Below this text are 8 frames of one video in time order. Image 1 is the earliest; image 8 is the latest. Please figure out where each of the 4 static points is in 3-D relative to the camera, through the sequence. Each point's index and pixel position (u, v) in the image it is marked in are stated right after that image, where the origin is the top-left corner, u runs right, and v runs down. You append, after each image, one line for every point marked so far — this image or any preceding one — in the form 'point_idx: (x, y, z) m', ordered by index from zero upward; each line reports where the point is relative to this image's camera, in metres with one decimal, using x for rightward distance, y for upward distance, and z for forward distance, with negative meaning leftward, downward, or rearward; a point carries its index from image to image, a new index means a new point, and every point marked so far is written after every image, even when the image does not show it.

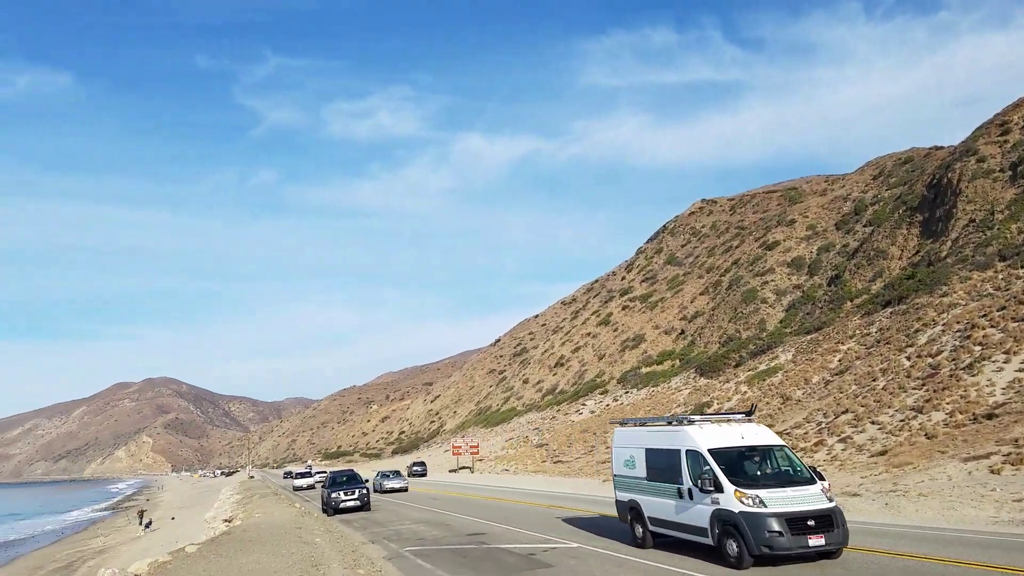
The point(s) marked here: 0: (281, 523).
0: (-6.1, -6.2, +19.6) m
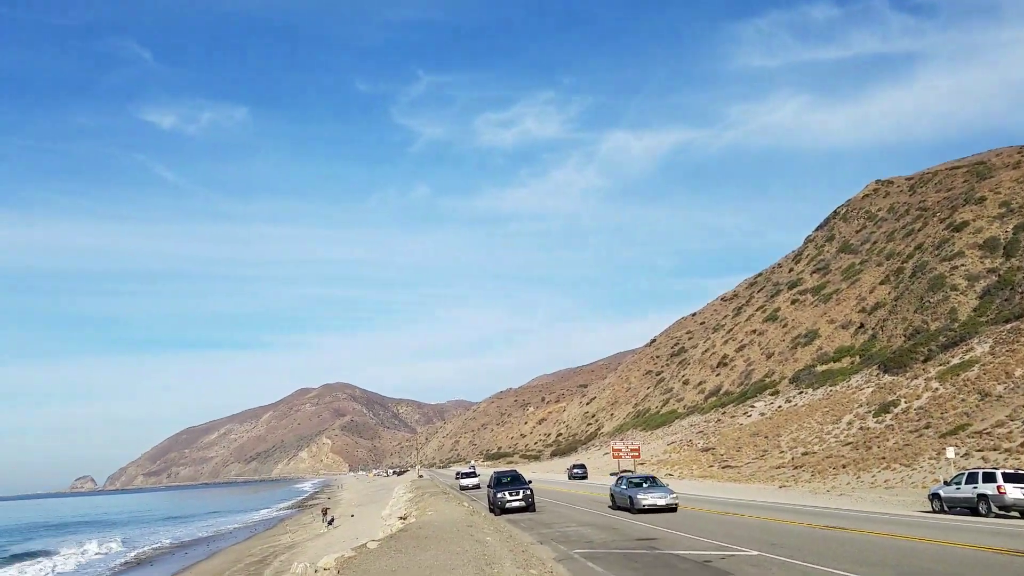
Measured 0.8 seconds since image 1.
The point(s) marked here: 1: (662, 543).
0: (-1.6, -6.4, +20.1) m
1: (+3.3, -5.6, +16.2) m
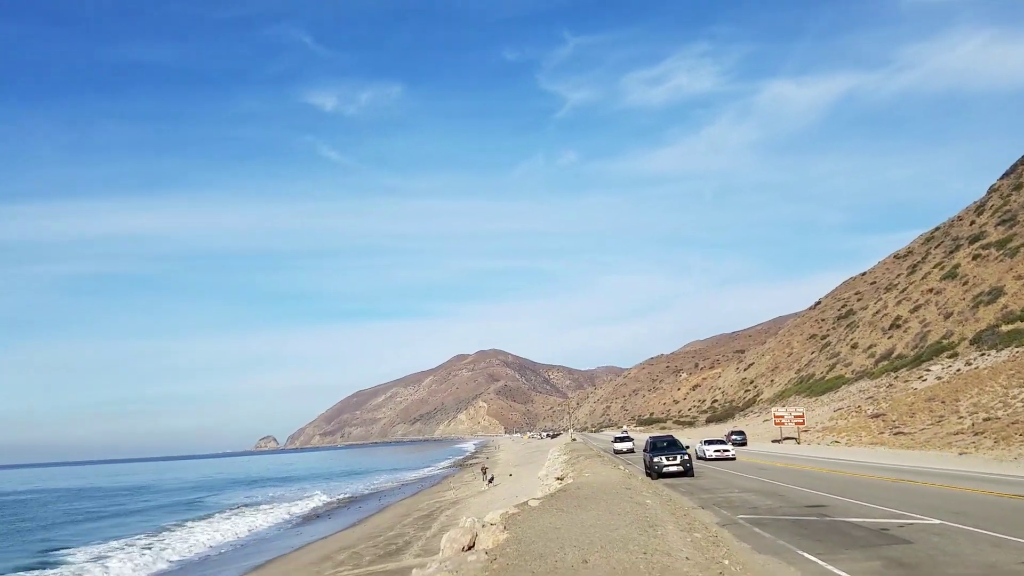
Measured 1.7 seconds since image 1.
0: (+2.8, -5.4, +20.6) m
1: (+6.8, -4.7, +15.7) m
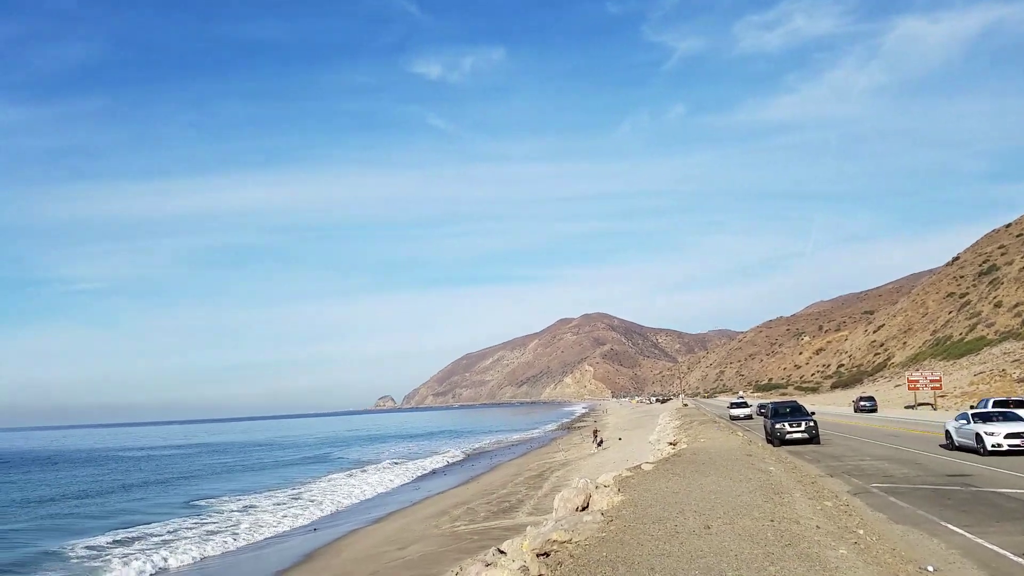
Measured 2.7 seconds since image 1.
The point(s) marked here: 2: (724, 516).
0: (+5.9, -4.3, +20.0) m
1: (+9.2, -3.8, +14.6) m
2: (+4.1, -4.3, +14.1) m
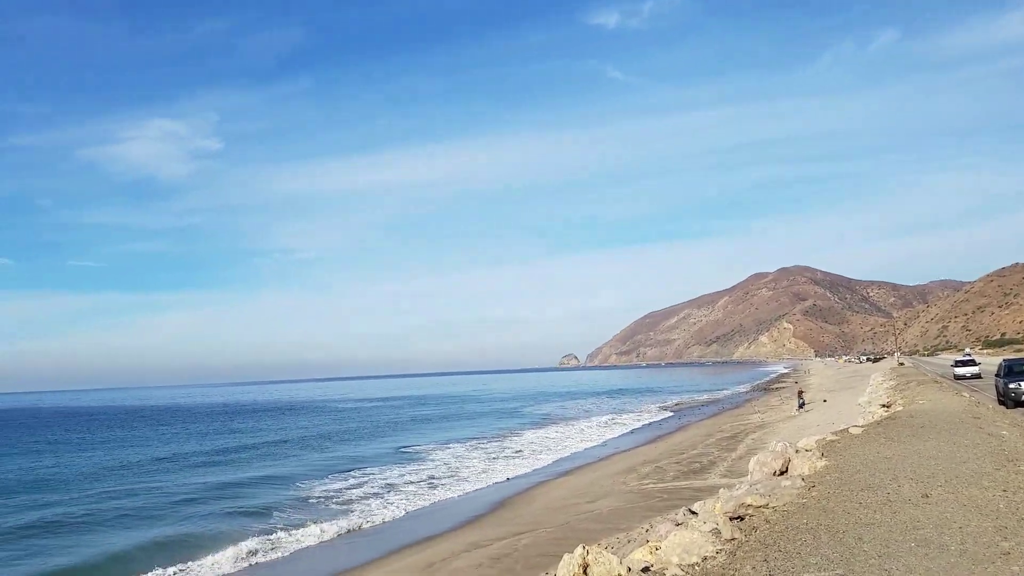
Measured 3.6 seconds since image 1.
0: (+10.6, -3.0, +17.8) m
1: (+12.5, -2.7, +11.8) m
2: (+7.4, -3.3, +12.5) m
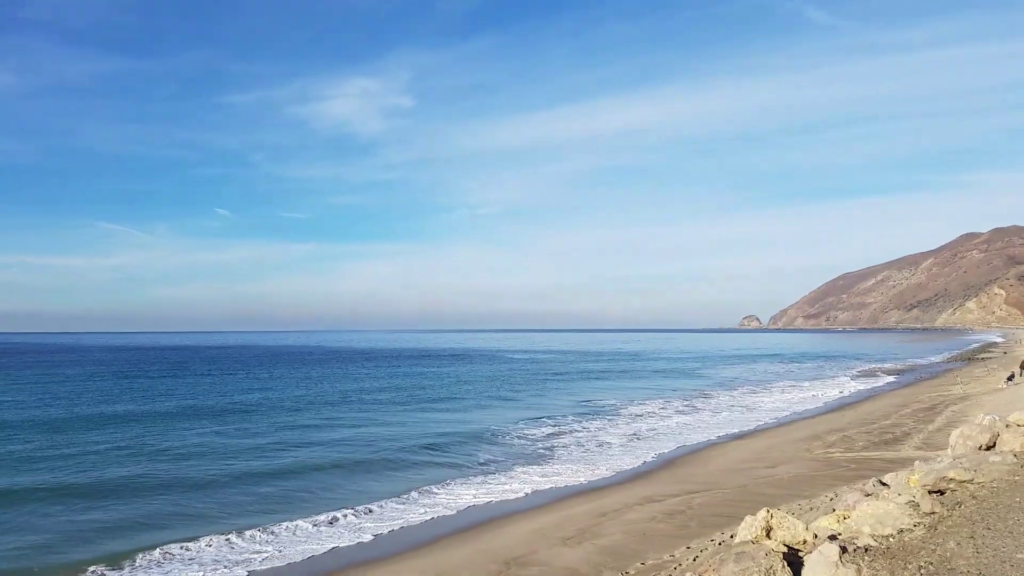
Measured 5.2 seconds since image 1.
0: (+14.6, -2.2, +15.5) m
1: (+15.2, -2.3, +9.2) m
2: (+10.4, -2.8, +11.1) m
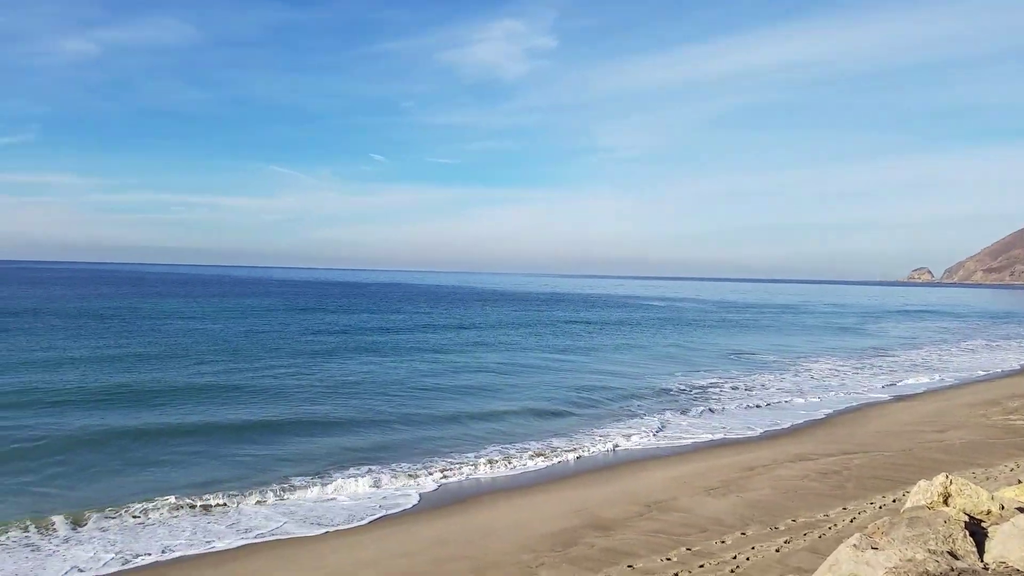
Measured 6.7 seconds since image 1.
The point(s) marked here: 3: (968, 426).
0: (+17.5, -1.6, +12.8) m
1: (+17.1, -2.1, +6.5) m
2: (+12.5, -2.3, +9.1) m
3: (+10.2, -3.1, +16.7) m
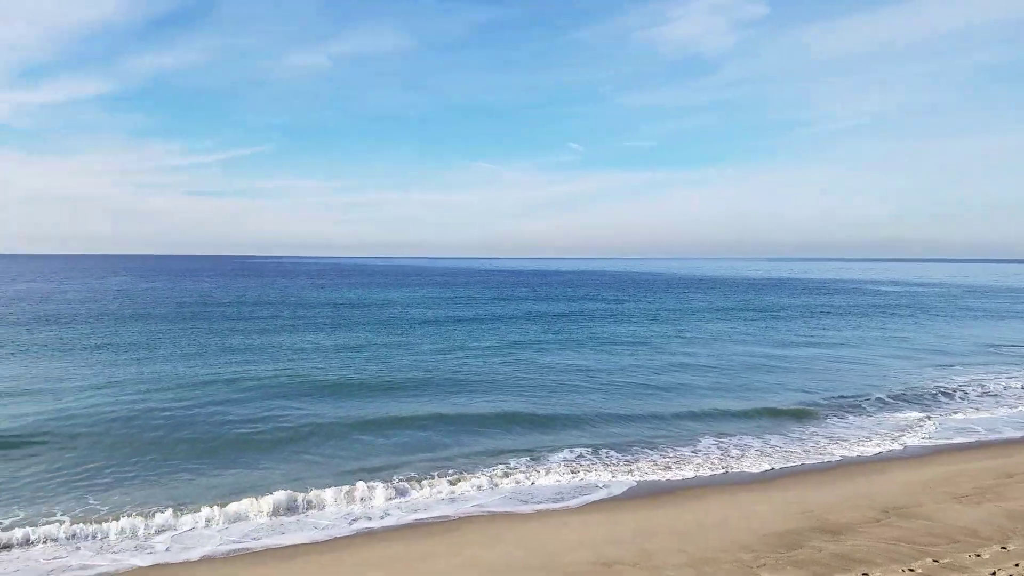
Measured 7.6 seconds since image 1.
0: (+20.7, -1.2, +8.0) m
1: (+18.7, -1.9, +2.1) m
2: (+15.0, -2.1, +5.8) m
3: (+14.6, -2.7, +13.7) m
